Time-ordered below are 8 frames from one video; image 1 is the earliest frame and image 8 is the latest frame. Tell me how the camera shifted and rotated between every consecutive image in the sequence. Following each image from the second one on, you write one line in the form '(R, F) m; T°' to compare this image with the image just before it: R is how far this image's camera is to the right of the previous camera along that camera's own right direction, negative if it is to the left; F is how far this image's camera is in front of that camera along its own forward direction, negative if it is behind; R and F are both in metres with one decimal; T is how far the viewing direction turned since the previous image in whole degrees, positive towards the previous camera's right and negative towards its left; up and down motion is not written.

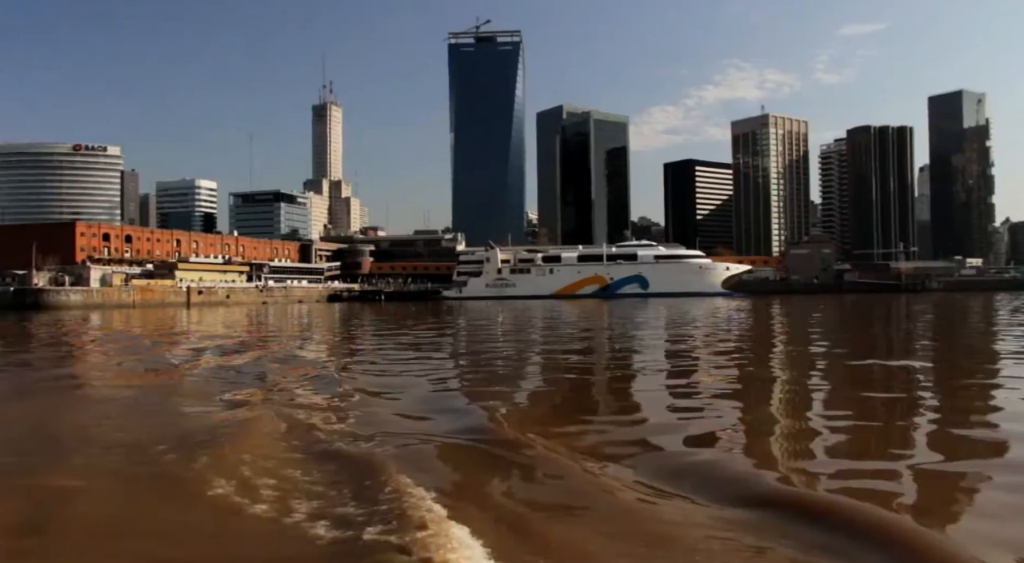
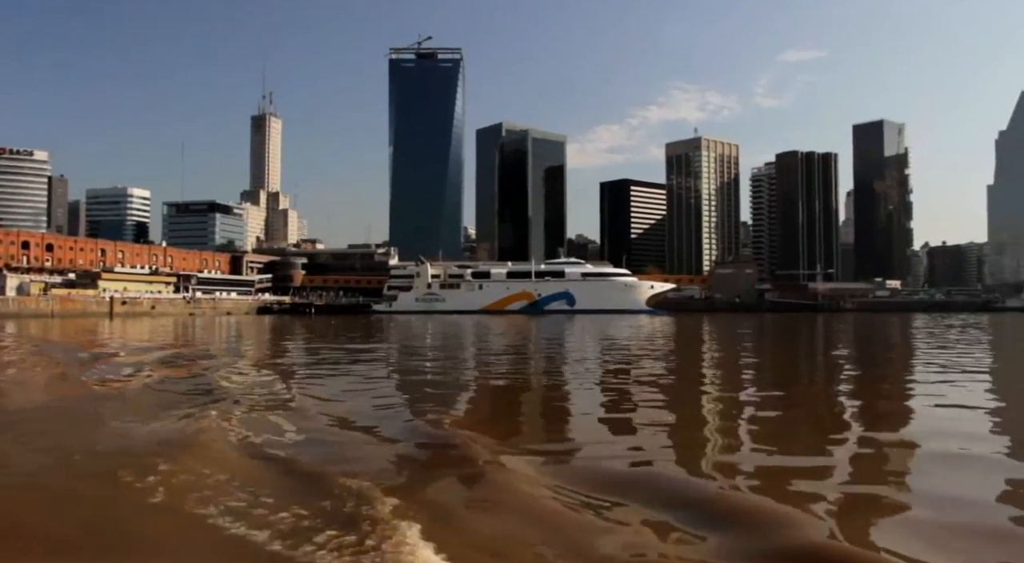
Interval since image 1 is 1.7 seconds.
(0.0, 0.0) m; +5°
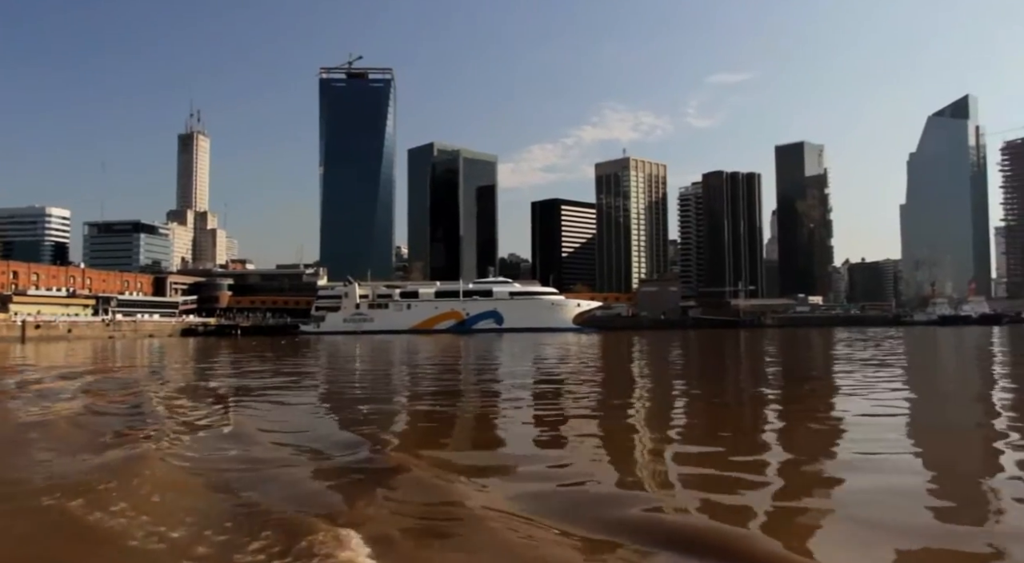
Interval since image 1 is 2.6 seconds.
(+0.4, -0.2) m; +4°
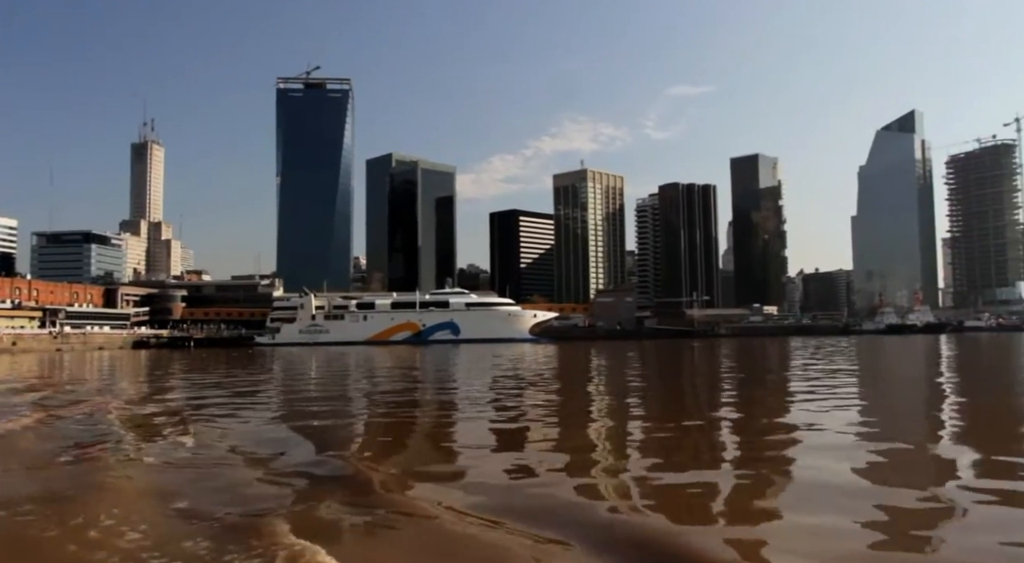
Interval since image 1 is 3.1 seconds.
(+0.2, -0.1) m; +3°
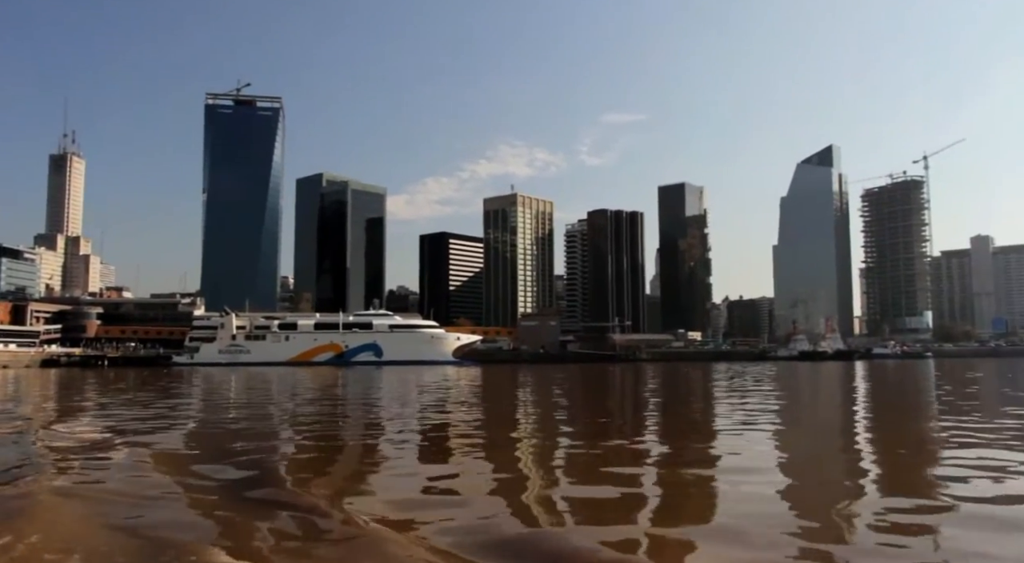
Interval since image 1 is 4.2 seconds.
(+0.4, -0.2) m; +4°
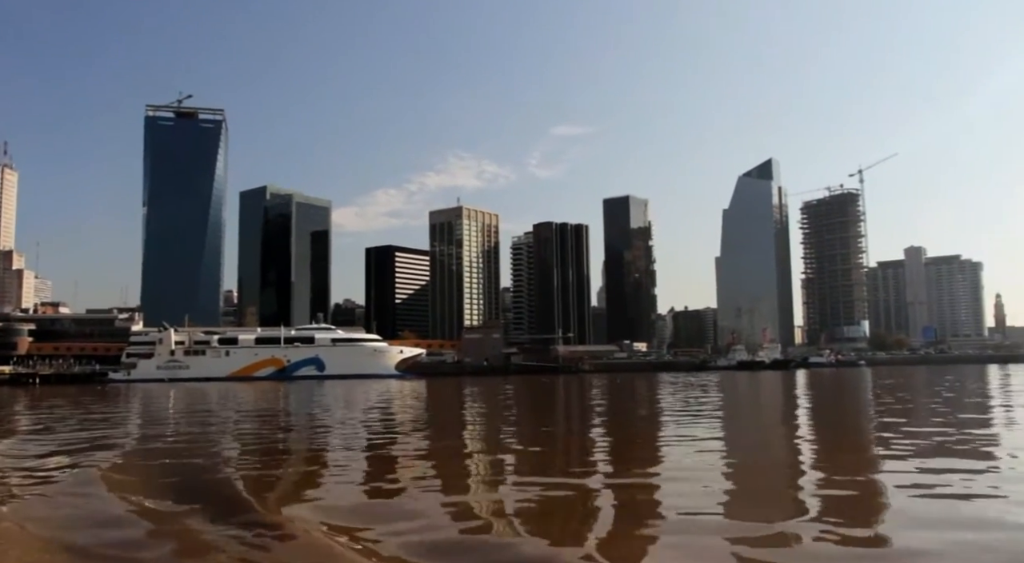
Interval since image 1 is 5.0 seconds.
(+0.3, -0.1) m; +3°
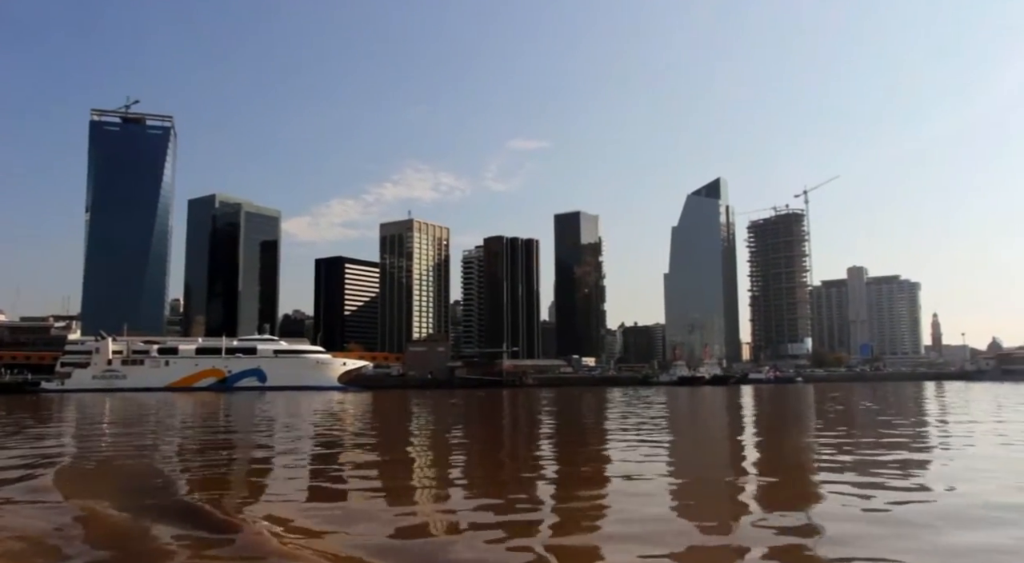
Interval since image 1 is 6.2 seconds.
(+0.4, -0.2) m; +3°
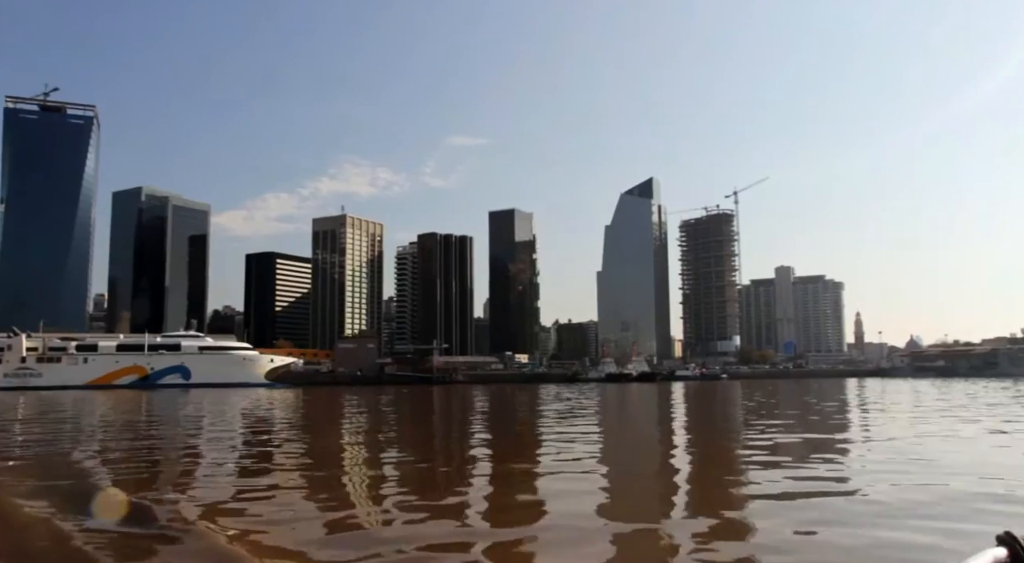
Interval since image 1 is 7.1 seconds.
(+0.3, -0.2) m; +4°
